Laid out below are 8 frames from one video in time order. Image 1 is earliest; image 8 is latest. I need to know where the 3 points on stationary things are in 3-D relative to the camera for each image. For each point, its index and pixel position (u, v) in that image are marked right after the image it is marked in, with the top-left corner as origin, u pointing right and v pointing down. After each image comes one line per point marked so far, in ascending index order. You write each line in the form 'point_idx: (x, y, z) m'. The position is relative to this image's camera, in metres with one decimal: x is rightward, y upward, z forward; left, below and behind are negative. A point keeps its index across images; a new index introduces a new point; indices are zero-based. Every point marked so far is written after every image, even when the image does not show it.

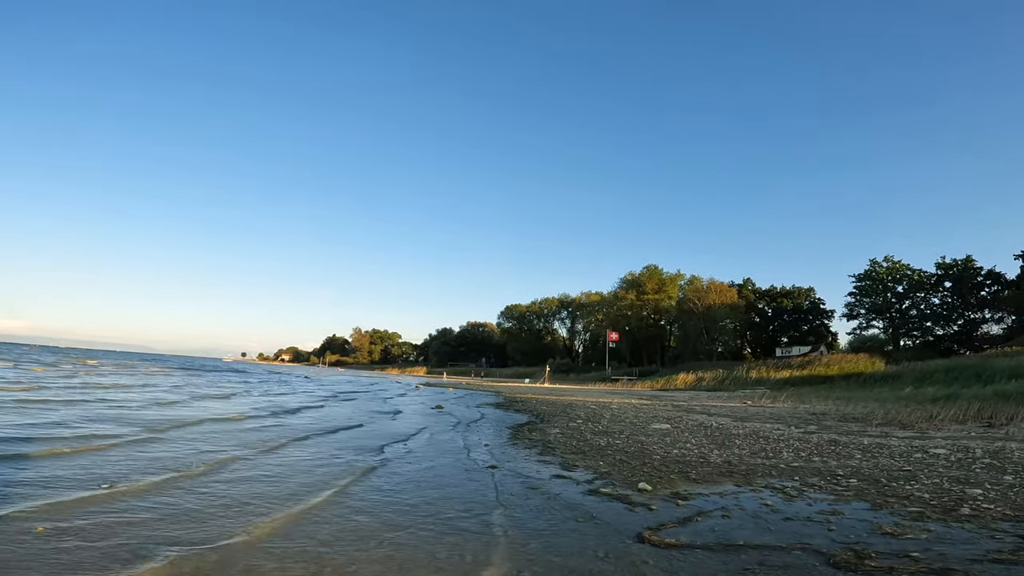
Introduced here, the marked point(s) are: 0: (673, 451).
0: (+3.6, -3.7, +12.9) m
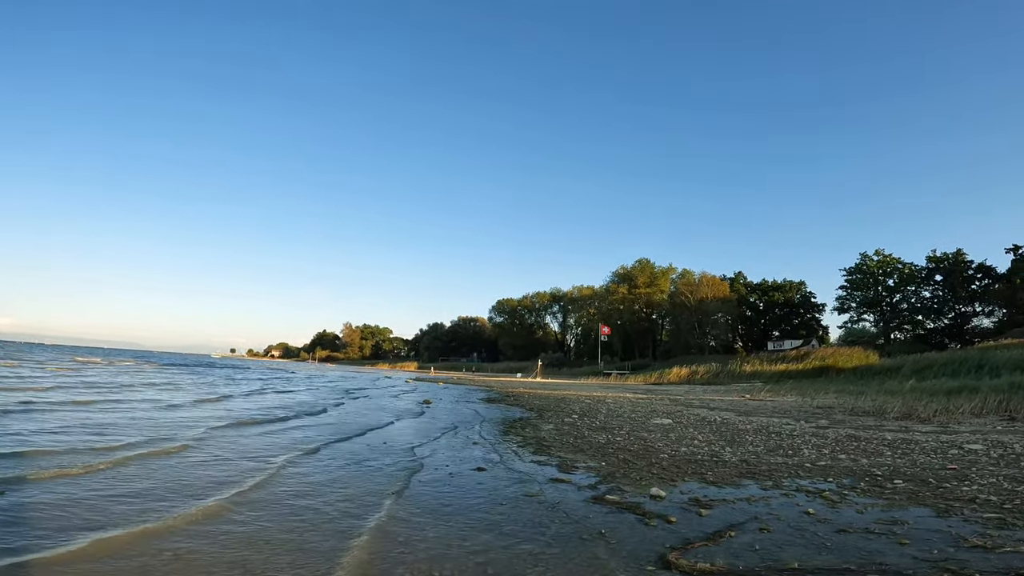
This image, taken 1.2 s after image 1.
0: (+3.4, -3.3, +11.7) m
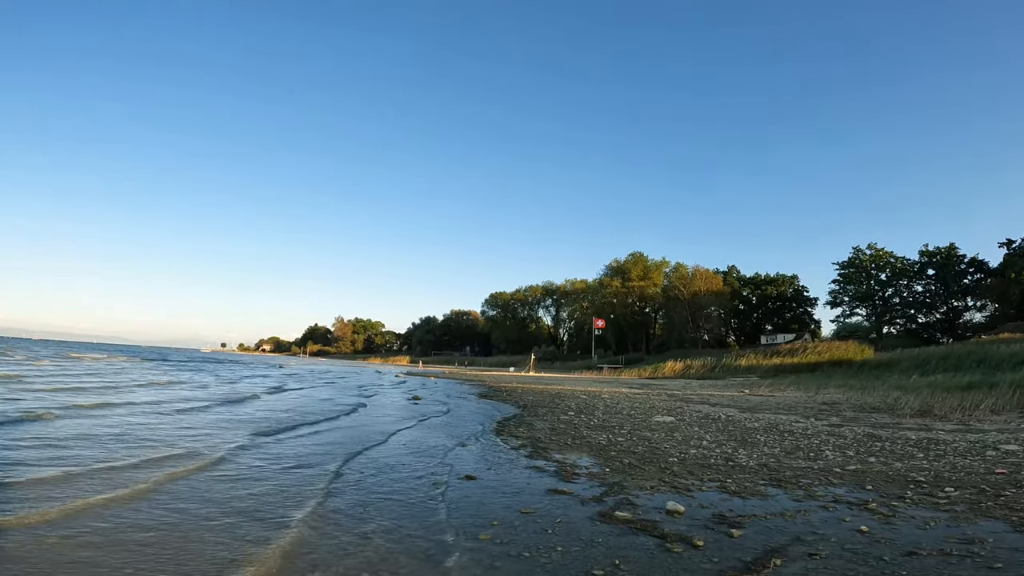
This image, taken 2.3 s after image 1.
0: (+3.3, -3.0, +10.7) m
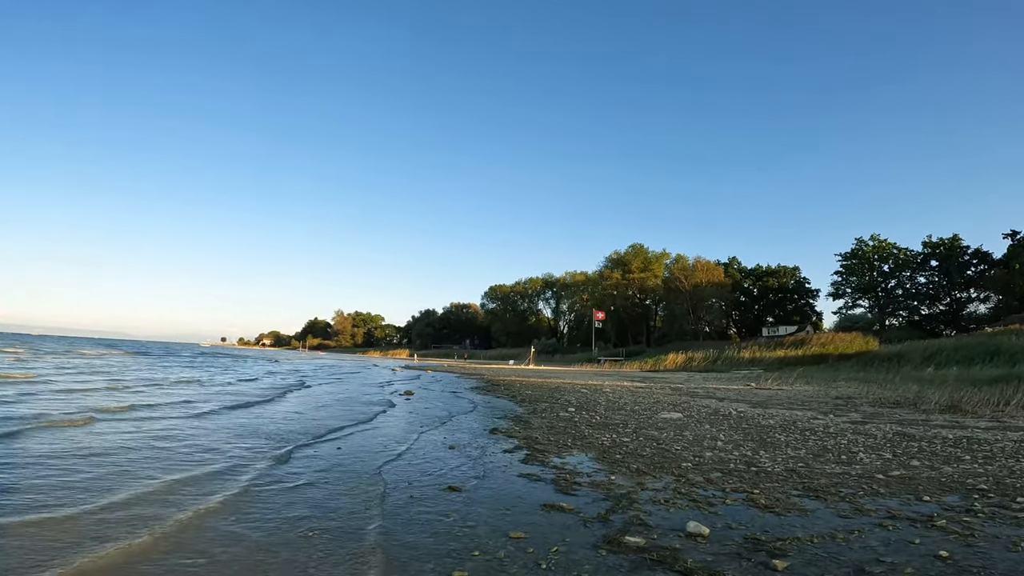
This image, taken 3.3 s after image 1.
0: (+3.2, -2.8, +9.6) m
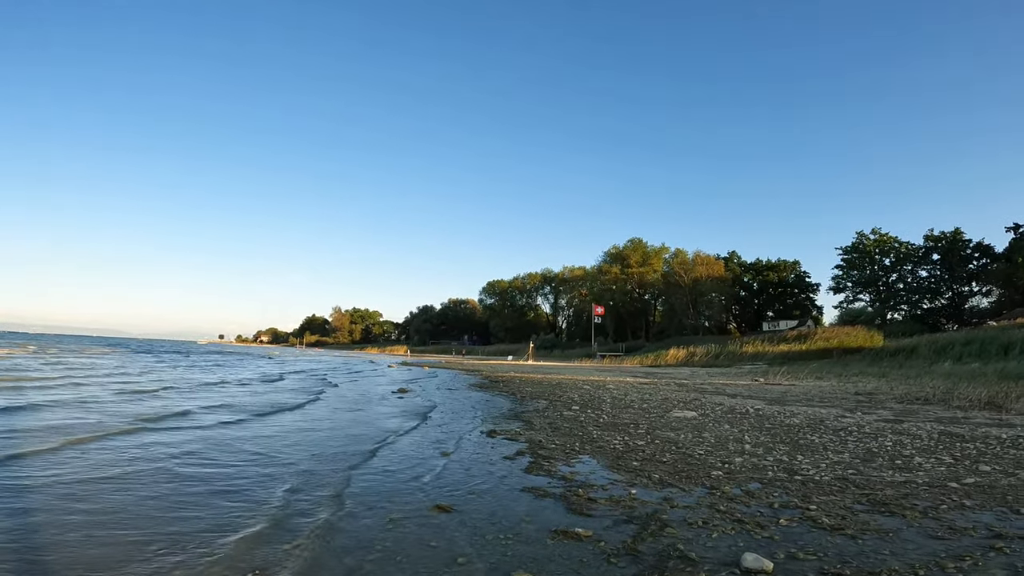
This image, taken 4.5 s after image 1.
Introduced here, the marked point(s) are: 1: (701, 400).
0: (+3.2, -2.5, +8.4) m
1: (+6.2, -3.7, +18.9) m
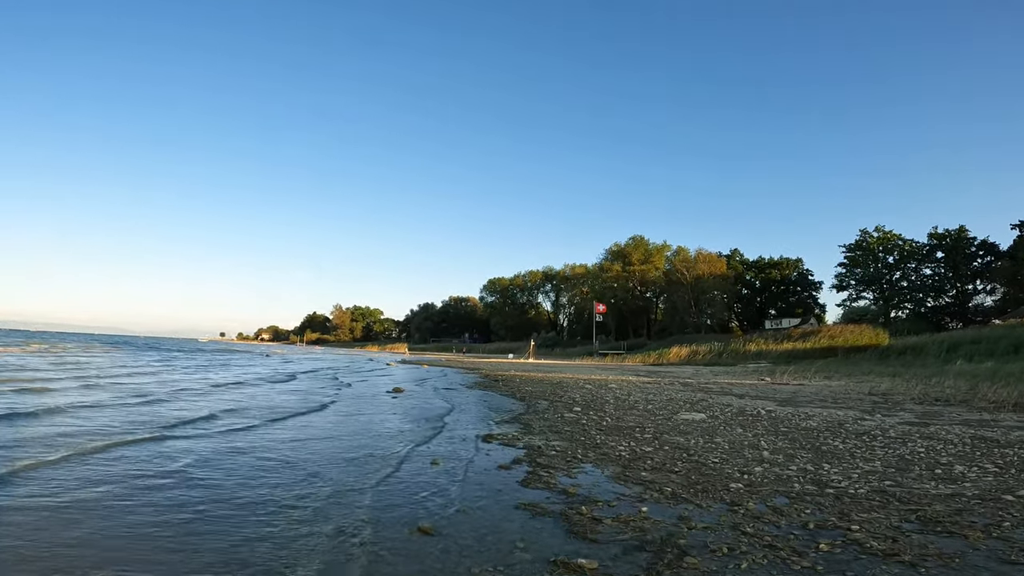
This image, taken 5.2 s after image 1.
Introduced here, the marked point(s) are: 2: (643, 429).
0: (+3.2, -2.4, +7.6) m
1: (+6.2, -3.5, +18.1) m
2: (+2.6, -2.8, +11.6) m
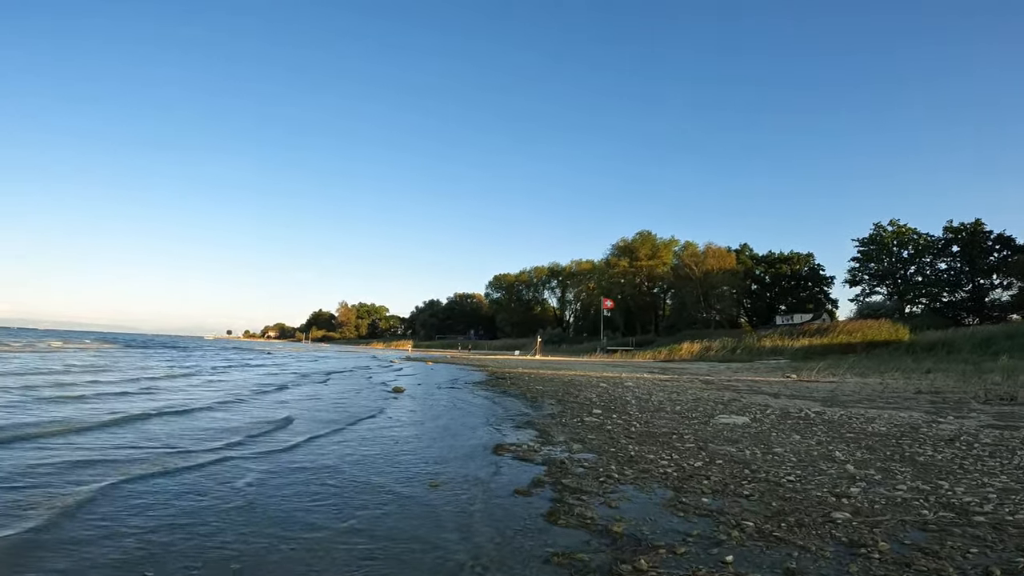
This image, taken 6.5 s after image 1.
0: (+3.4, -2.1, +5.8) m
1: (+6.5, -3.2, +16.3) m
2: (+2.9, -2.5, +9.8) m
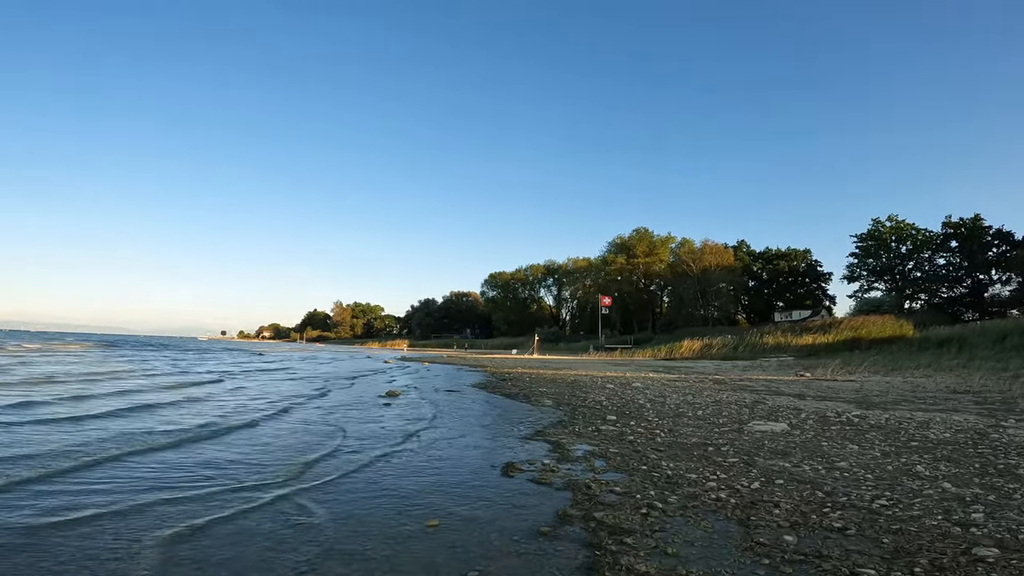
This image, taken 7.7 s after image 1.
0: (+3.6, -1.9, +4.4) m
1: (+6.6, -3.0, +15.0) m
2: (+3.0, -2.3, +8.4) m
